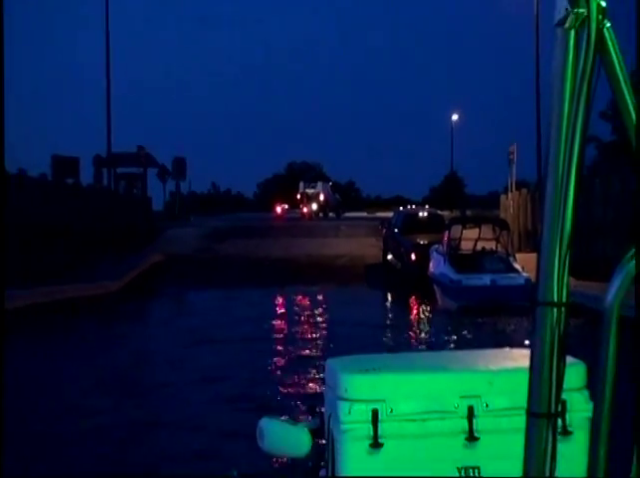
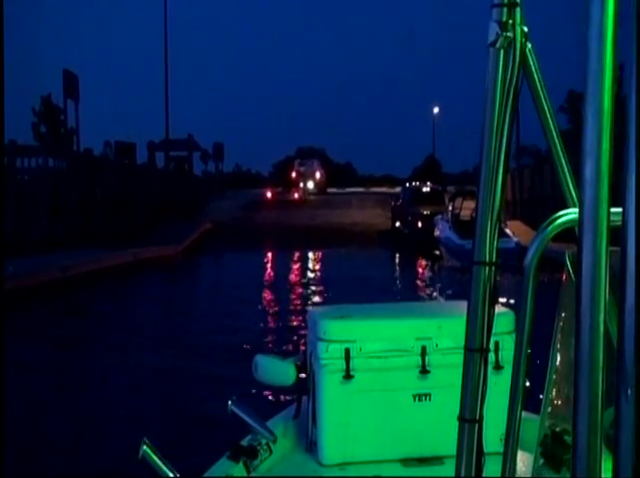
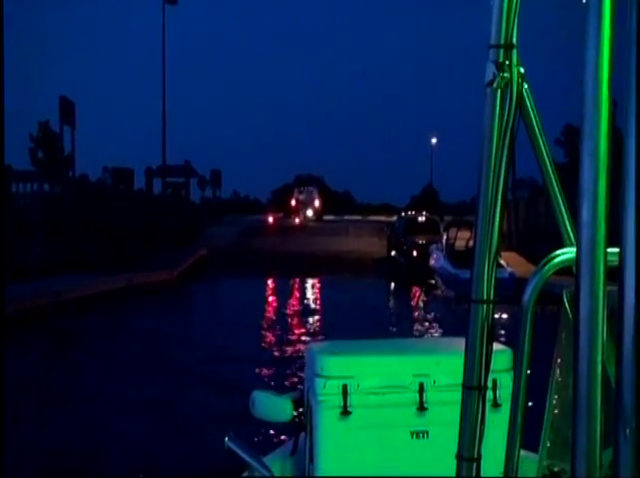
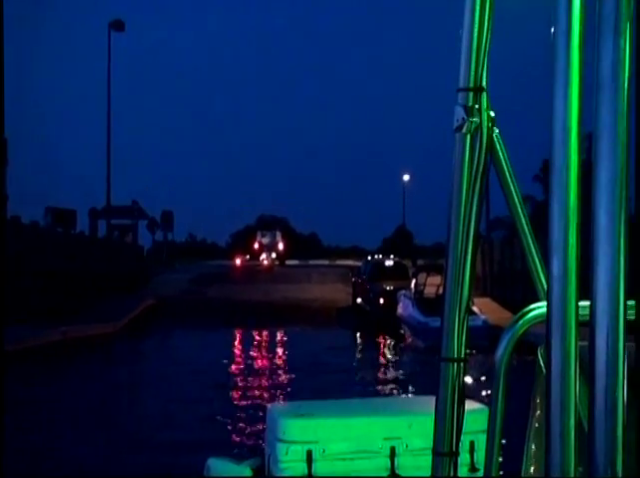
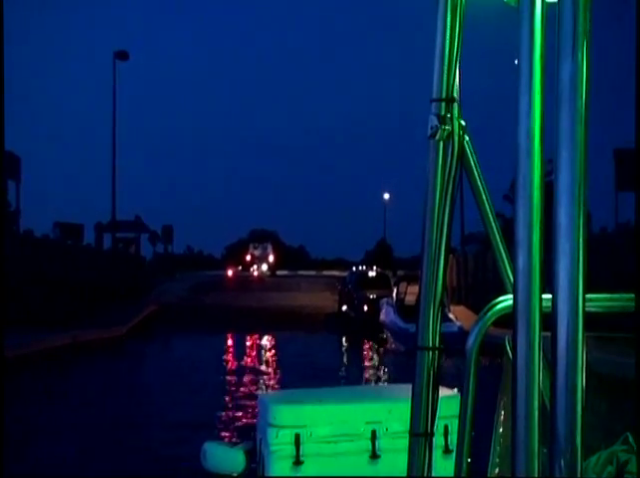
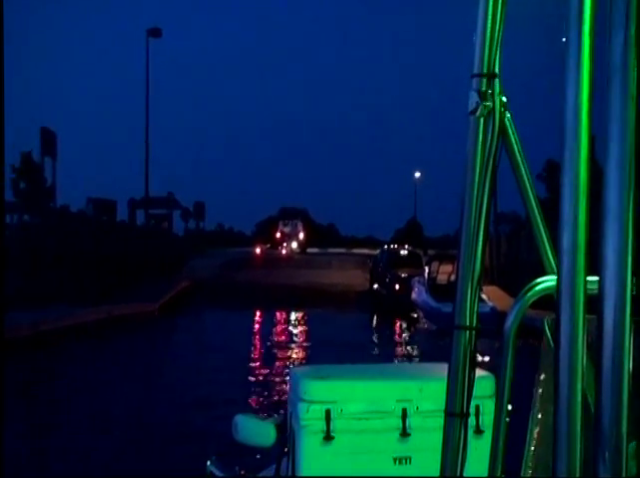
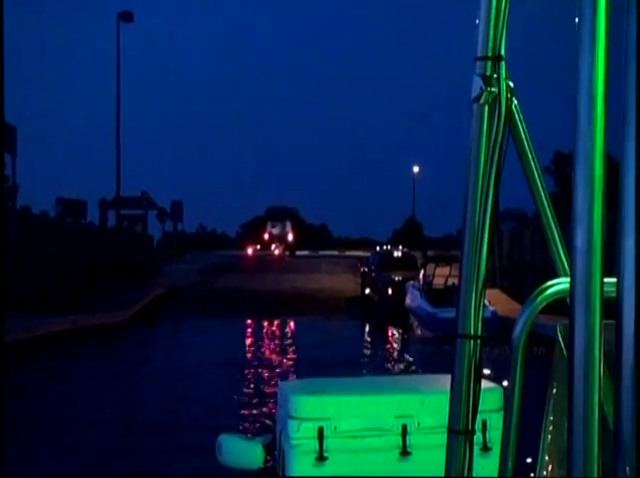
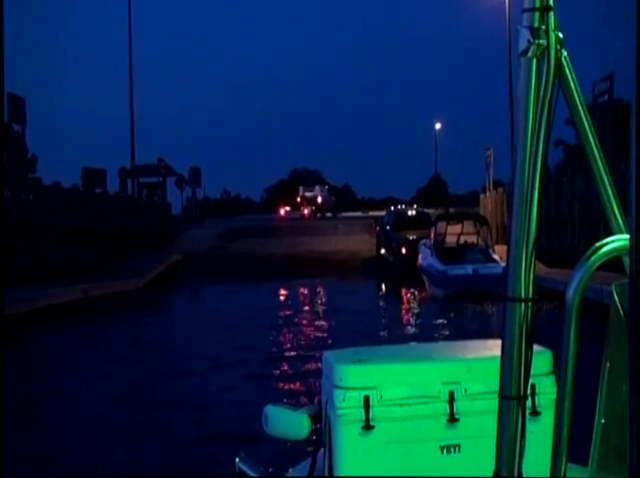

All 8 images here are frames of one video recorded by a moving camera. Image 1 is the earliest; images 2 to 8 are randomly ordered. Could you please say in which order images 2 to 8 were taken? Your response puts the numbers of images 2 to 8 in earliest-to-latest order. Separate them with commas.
8, 7, 4, 5, 6, 3, 2
